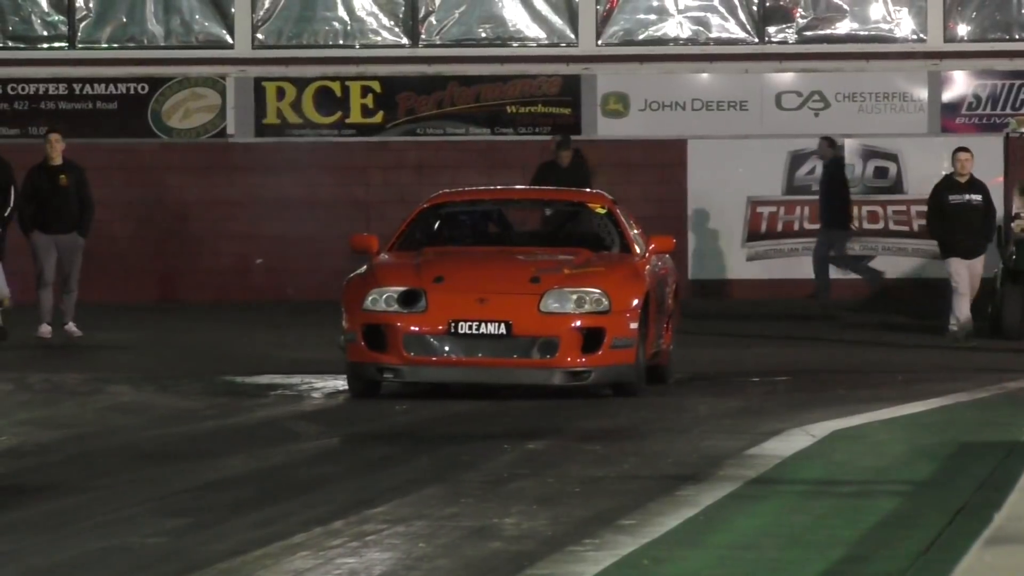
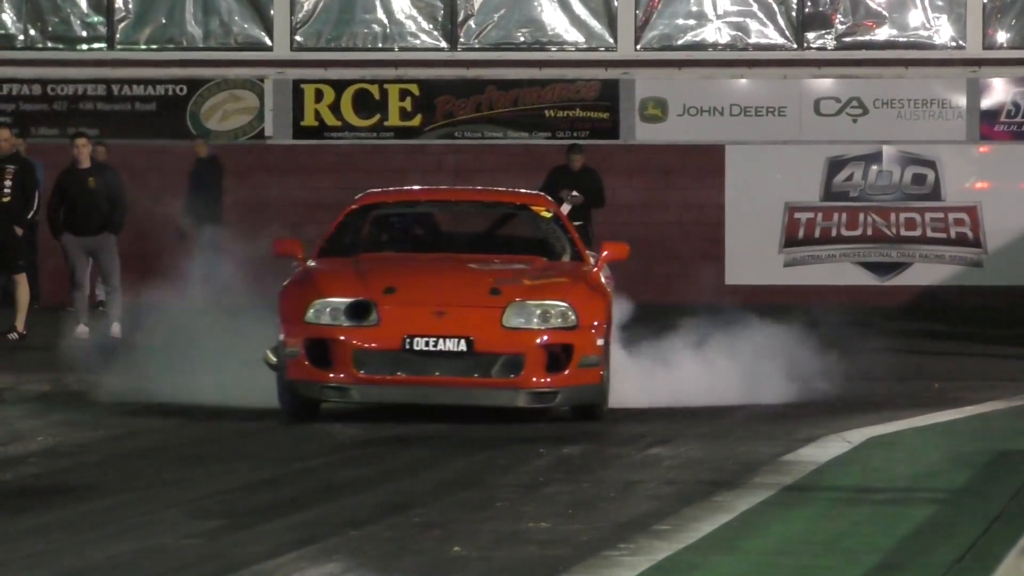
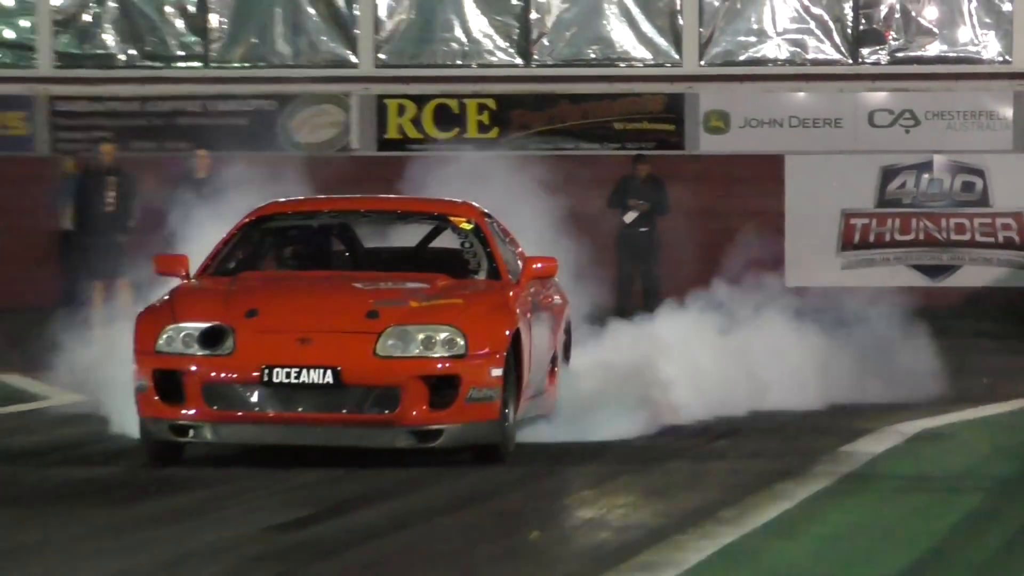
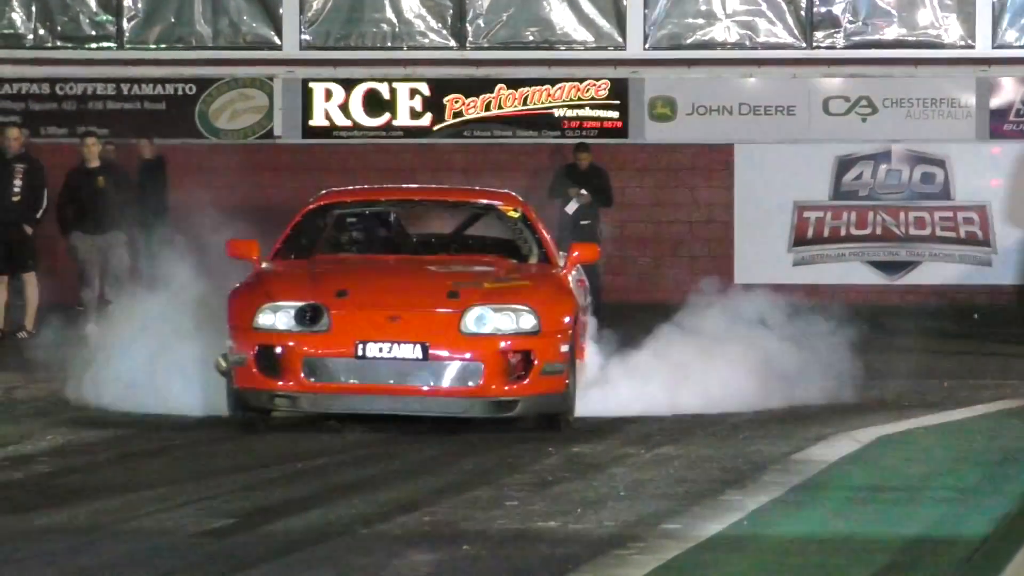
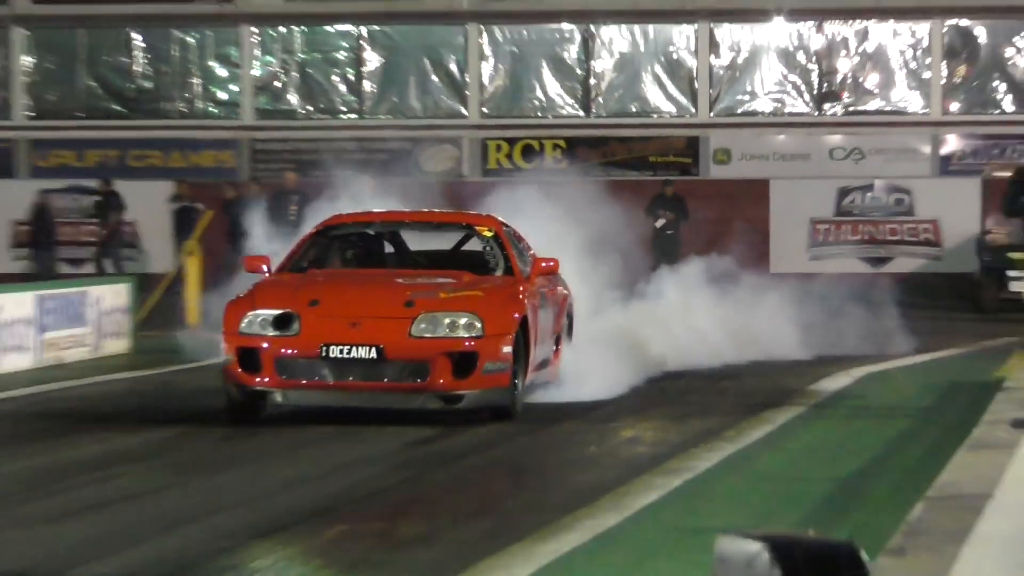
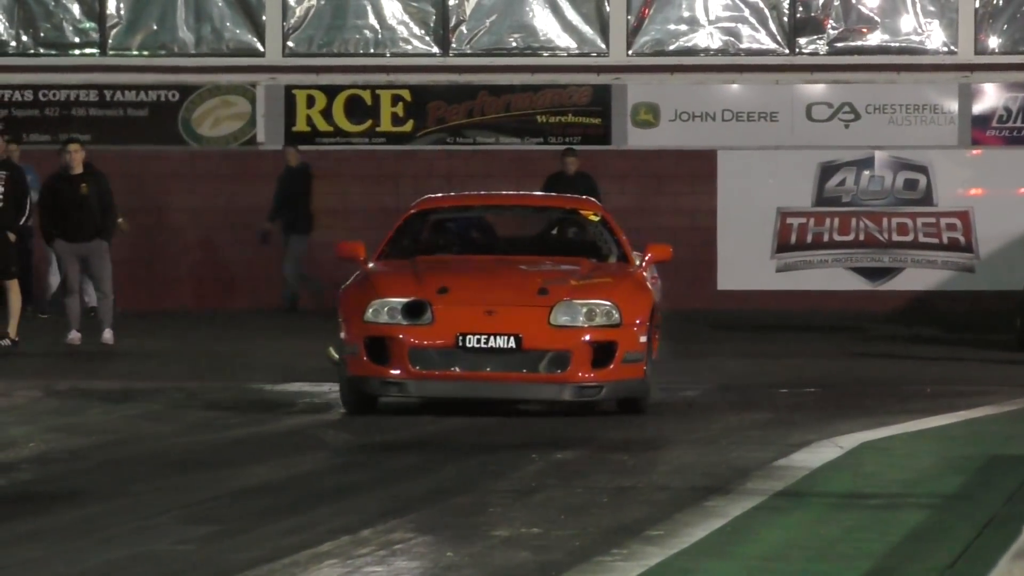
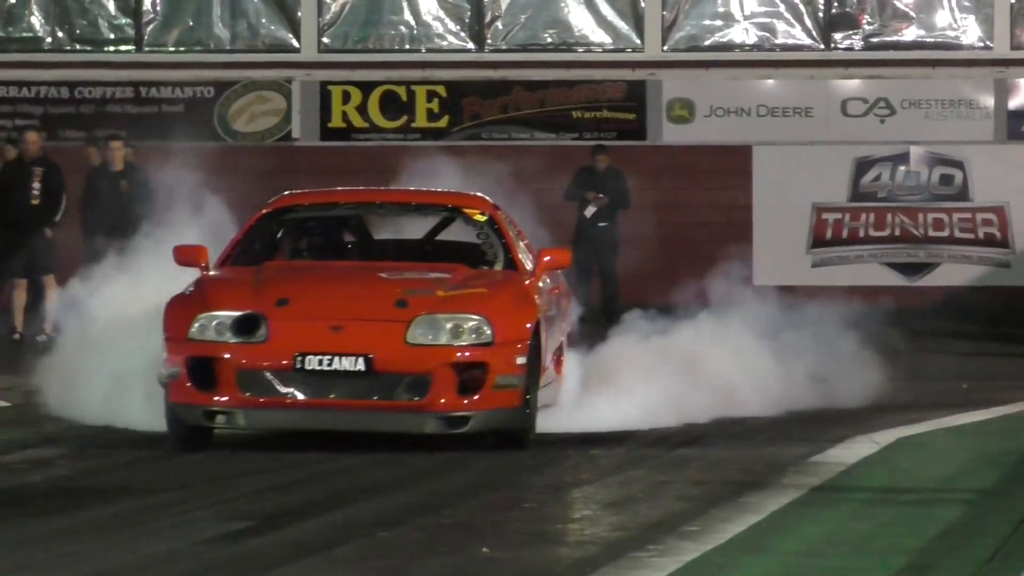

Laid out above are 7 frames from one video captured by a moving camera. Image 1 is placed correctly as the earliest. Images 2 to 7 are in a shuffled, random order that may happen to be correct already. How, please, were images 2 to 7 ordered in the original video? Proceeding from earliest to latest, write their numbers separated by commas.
6, 2, 4, 7, 3, 5
